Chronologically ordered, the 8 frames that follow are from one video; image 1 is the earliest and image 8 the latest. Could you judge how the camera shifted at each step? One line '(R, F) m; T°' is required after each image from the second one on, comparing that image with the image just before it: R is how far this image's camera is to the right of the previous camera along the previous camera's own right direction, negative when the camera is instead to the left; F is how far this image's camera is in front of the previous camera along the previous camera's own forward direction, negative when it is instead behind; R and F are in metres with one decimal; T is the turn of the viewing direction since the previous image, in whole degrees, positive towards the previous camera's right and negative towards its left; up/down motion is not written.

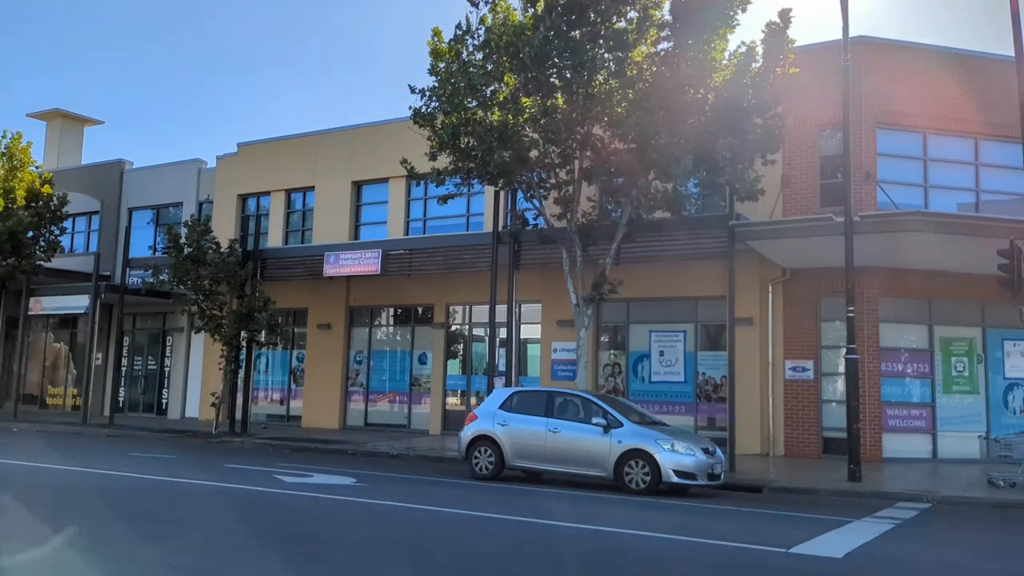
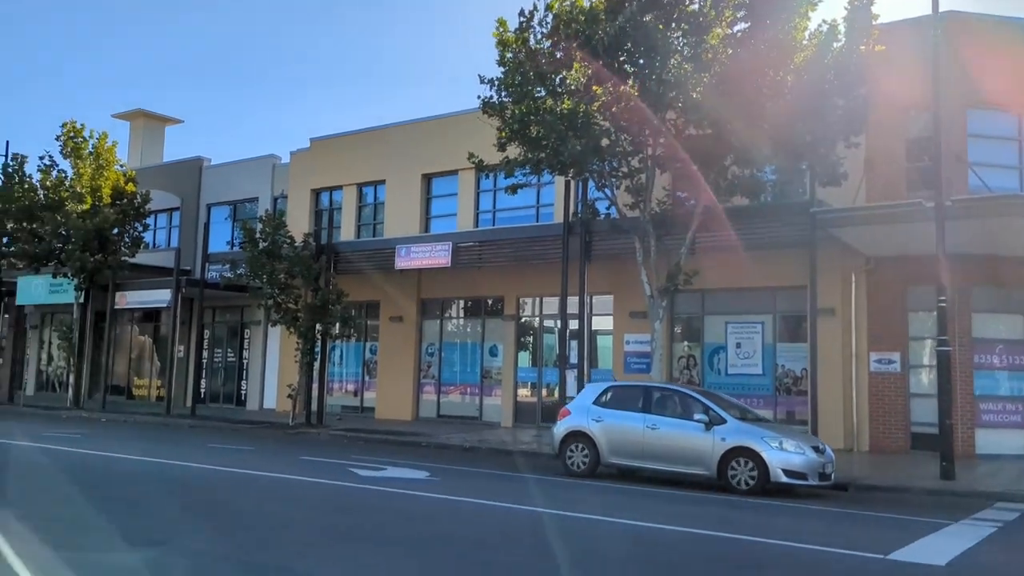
(-0.1, +0.2) m; -5°
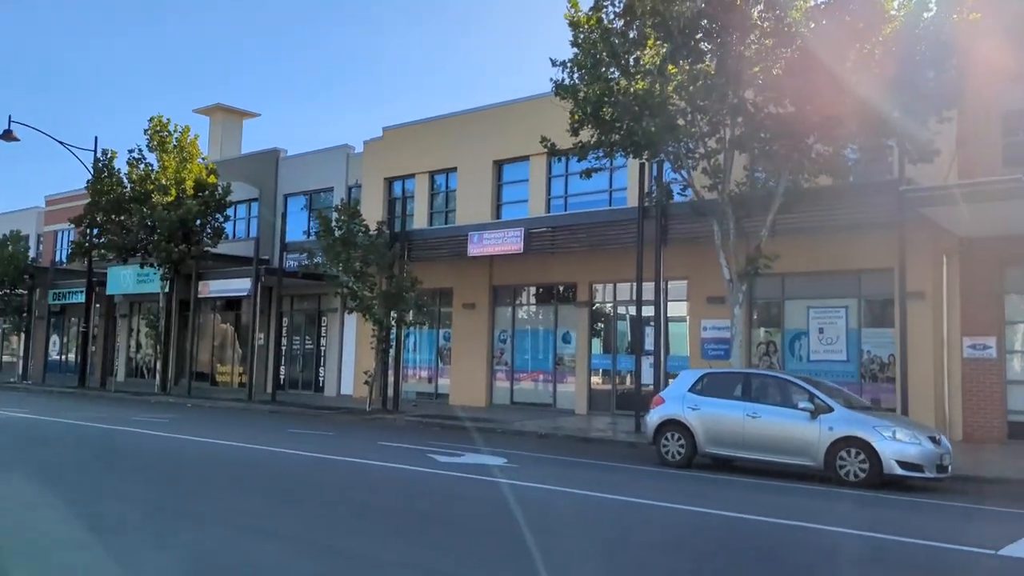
(-0.1, +0.1) m; -5°
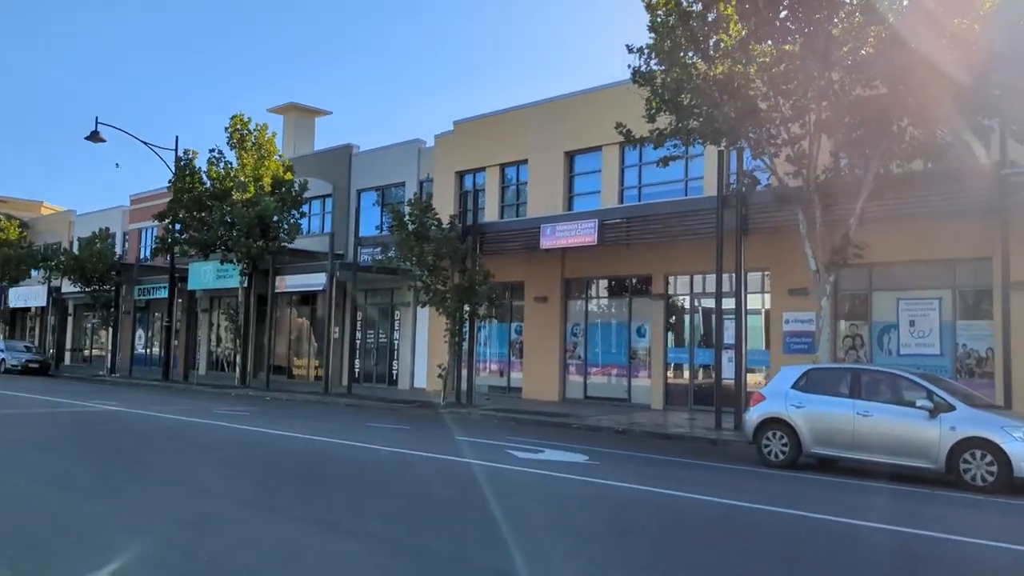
(-0.1, +0.2) m; -5°
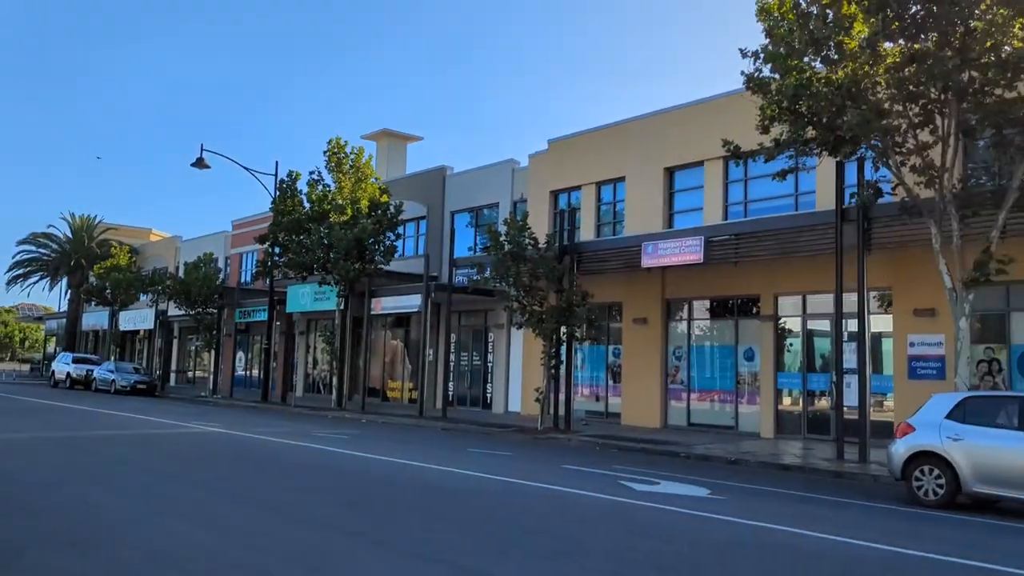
(-0.3, +0.6) m; -6°
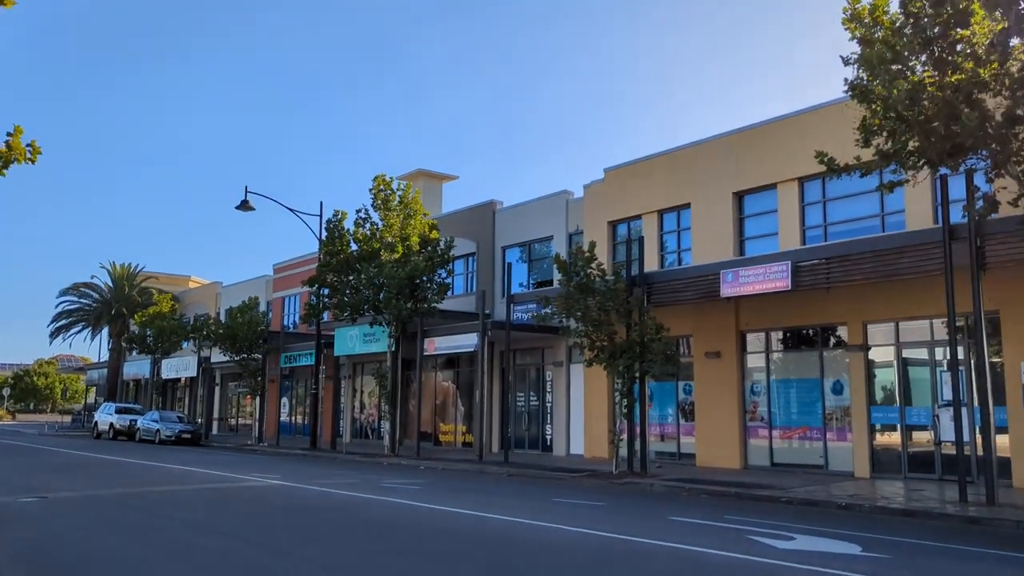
(-0.9, +1.1) m; -2°
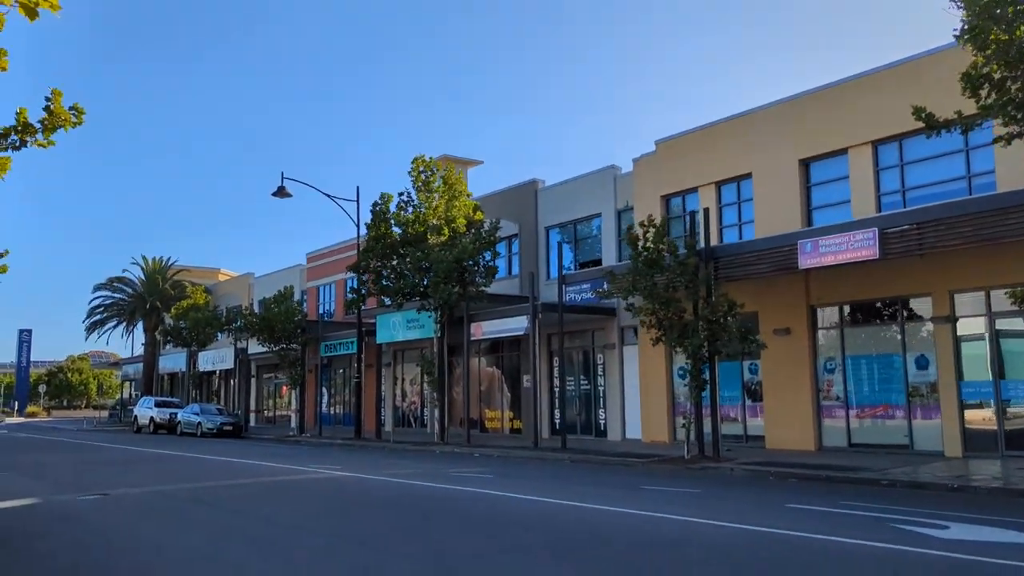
(-0.9, +0.9) m; -1°
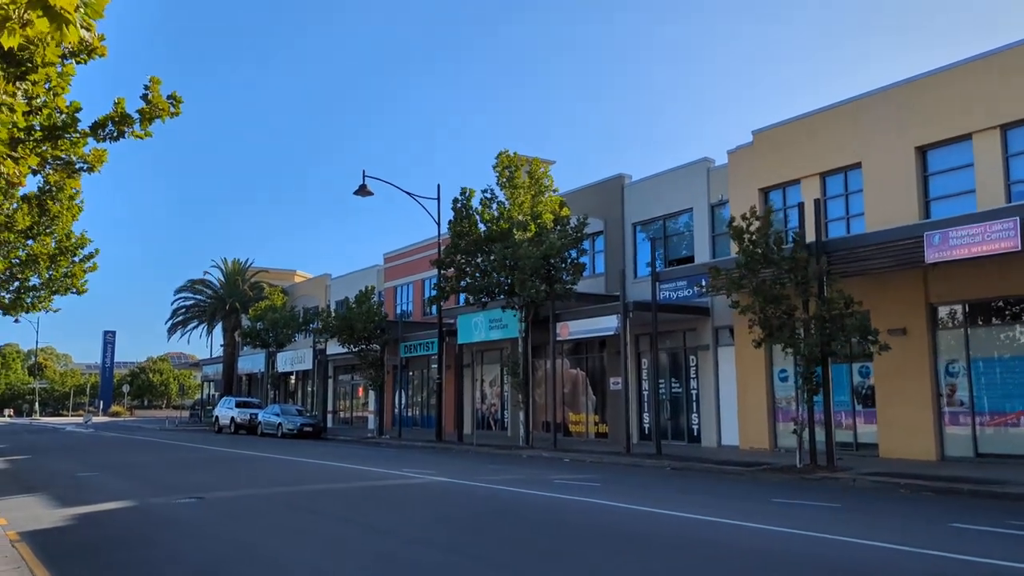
(-0.7, +0.8) m; -4°
